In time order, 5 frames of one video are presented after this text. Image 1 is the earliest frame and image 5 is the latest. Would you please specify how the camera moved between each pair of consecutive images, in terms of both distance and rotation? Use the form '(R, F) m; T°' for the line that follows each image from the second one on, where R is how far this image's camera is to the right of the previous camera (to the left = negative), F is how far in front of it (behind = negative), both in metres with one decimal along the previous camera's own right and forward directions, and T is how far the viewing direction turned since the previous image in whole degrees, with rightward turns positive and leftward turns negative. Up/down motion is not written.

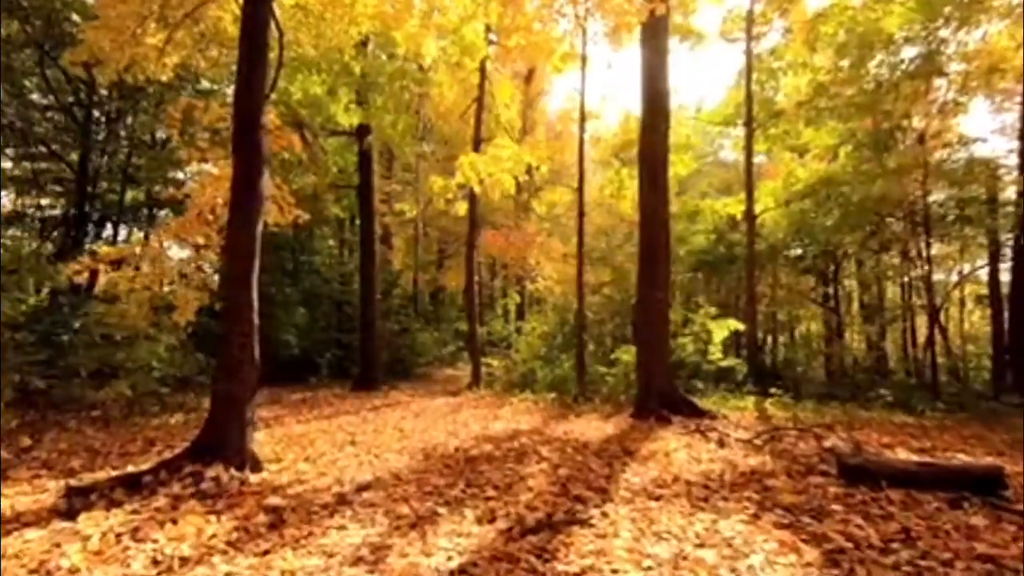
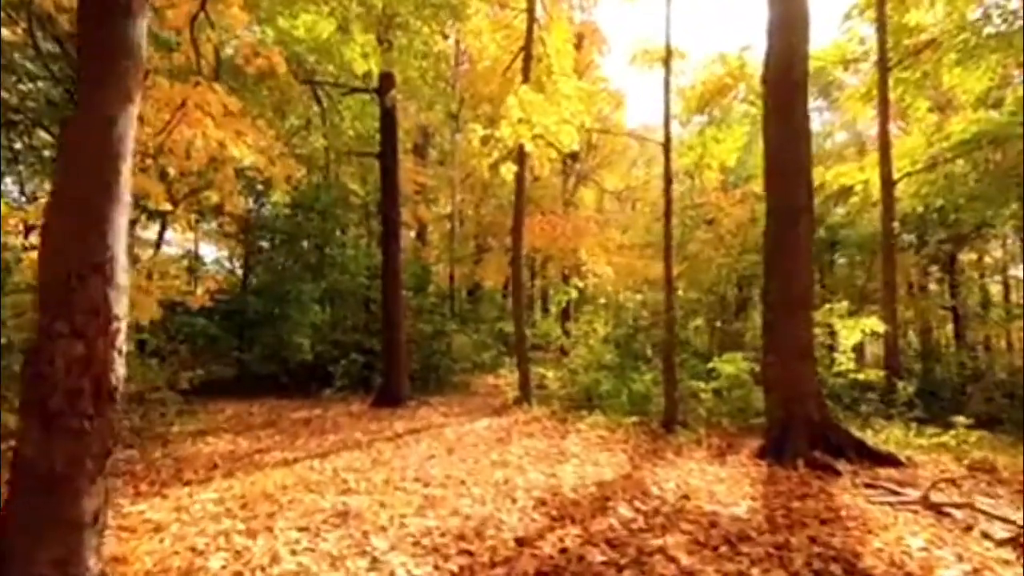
(-0.3, +3.5) m; -2°
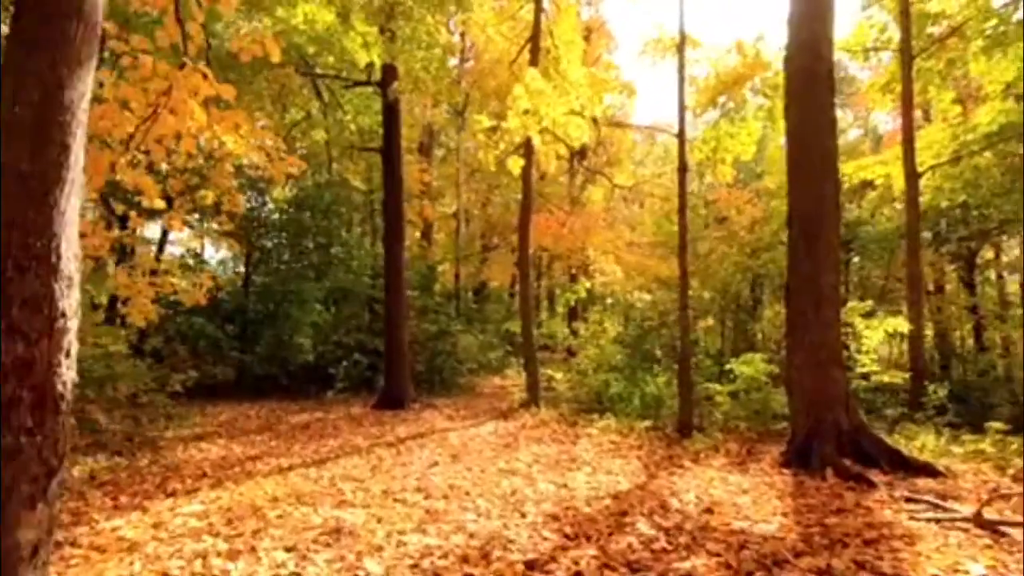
(0.0, +0.5) m; 0°
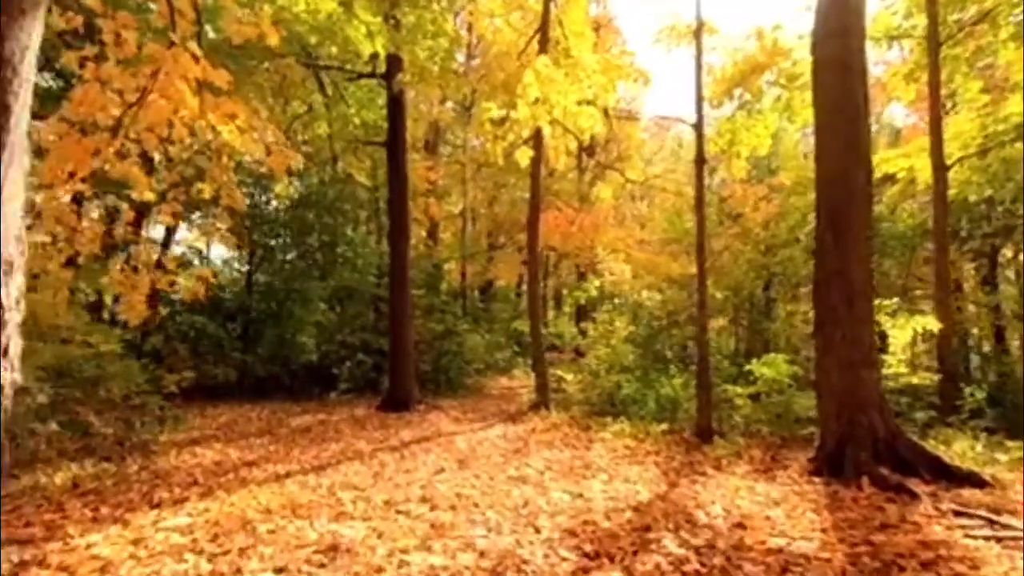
(0.0, +0.5) m; 0°
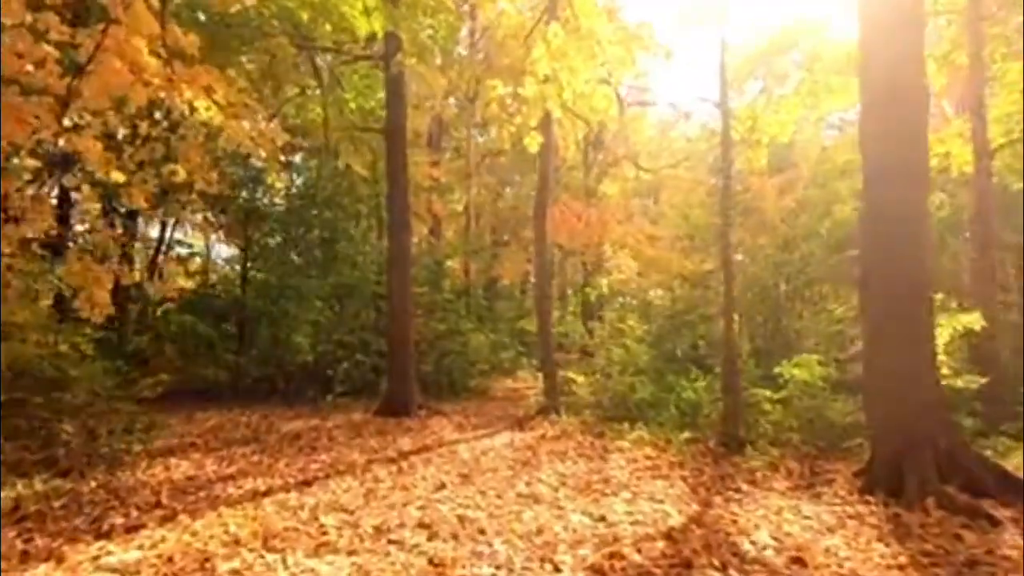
(0.0, +0.8) m; 0°
